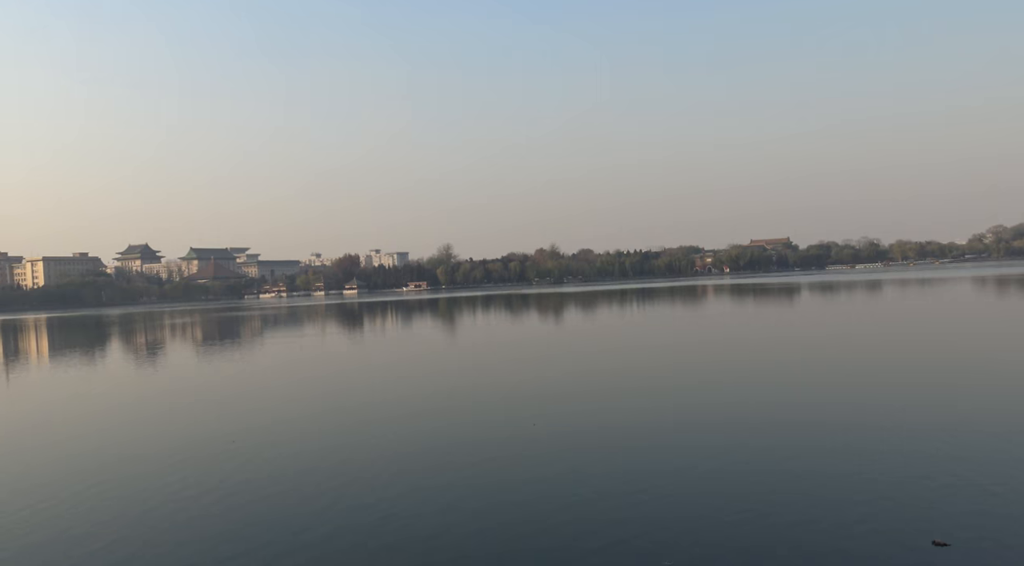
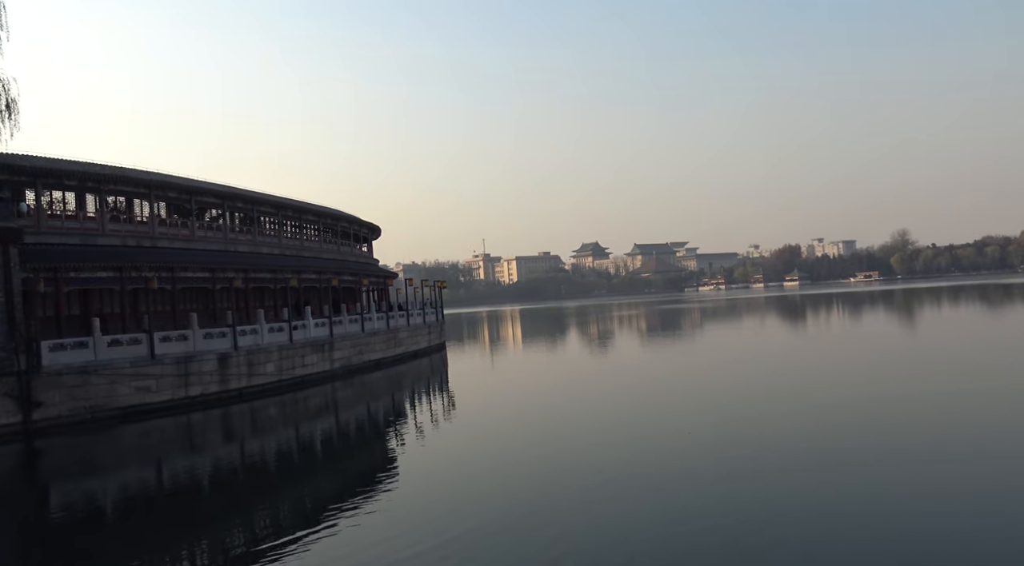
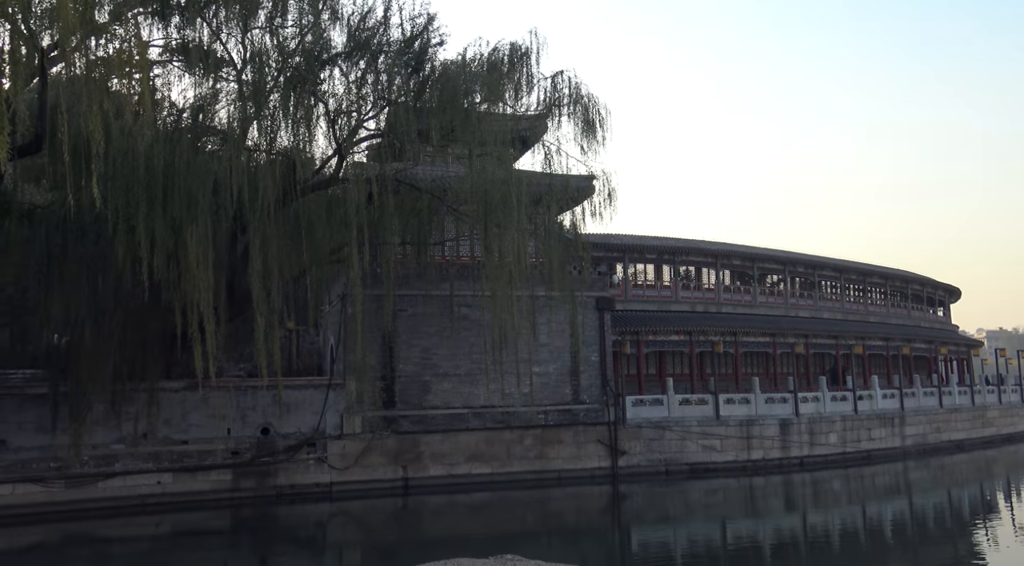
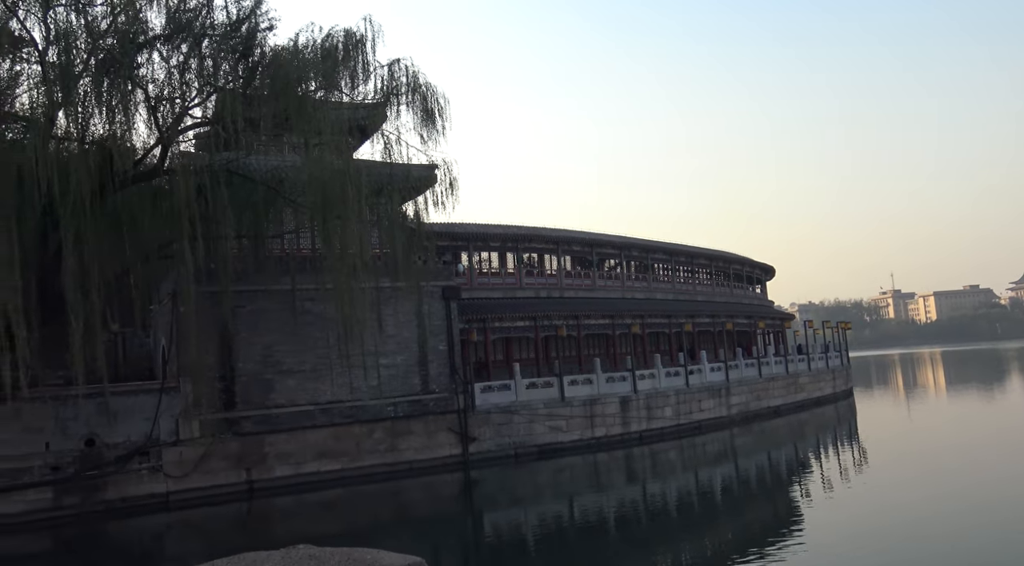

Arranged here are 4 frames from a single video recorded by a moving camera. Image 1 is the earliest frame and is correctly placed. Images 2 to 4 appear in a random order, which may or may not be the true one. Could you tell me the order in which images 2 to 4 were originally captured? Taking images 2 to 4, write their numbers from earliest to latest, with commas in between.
2, 4, 3
